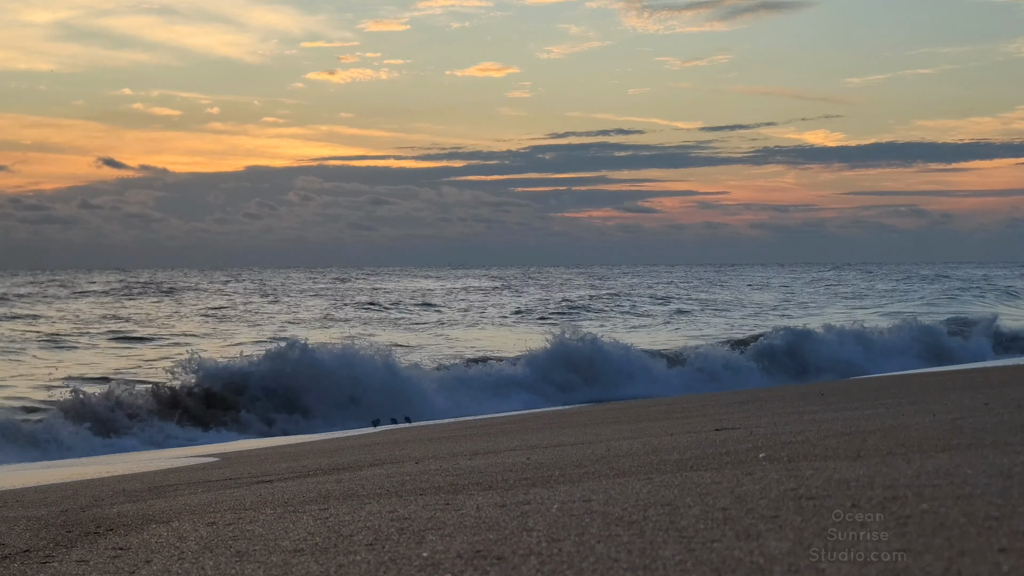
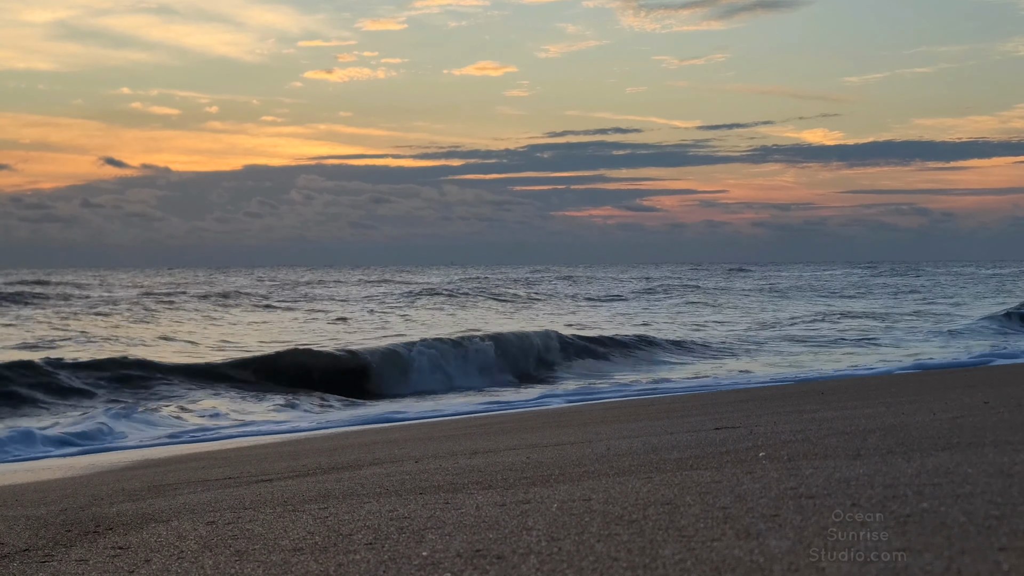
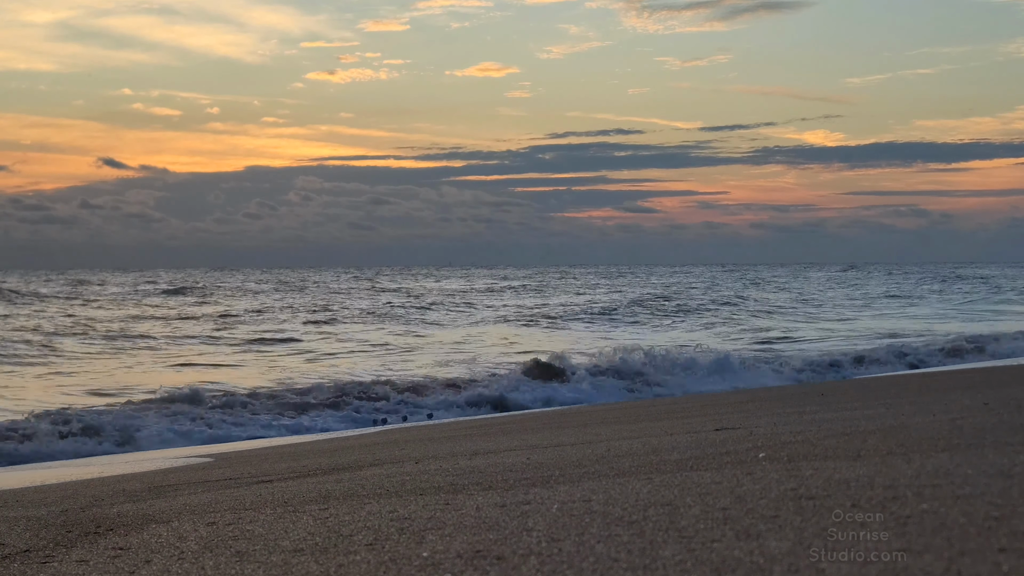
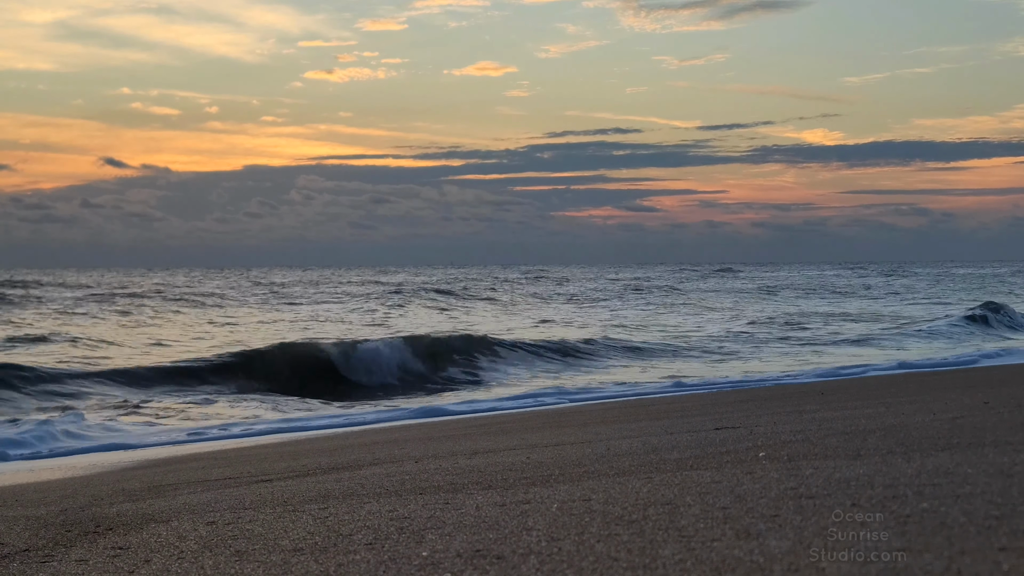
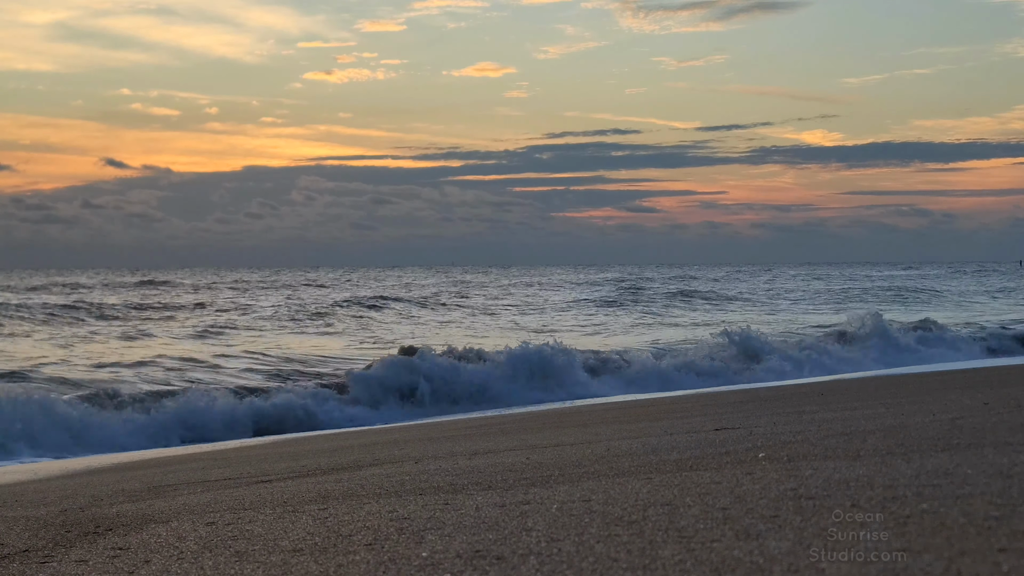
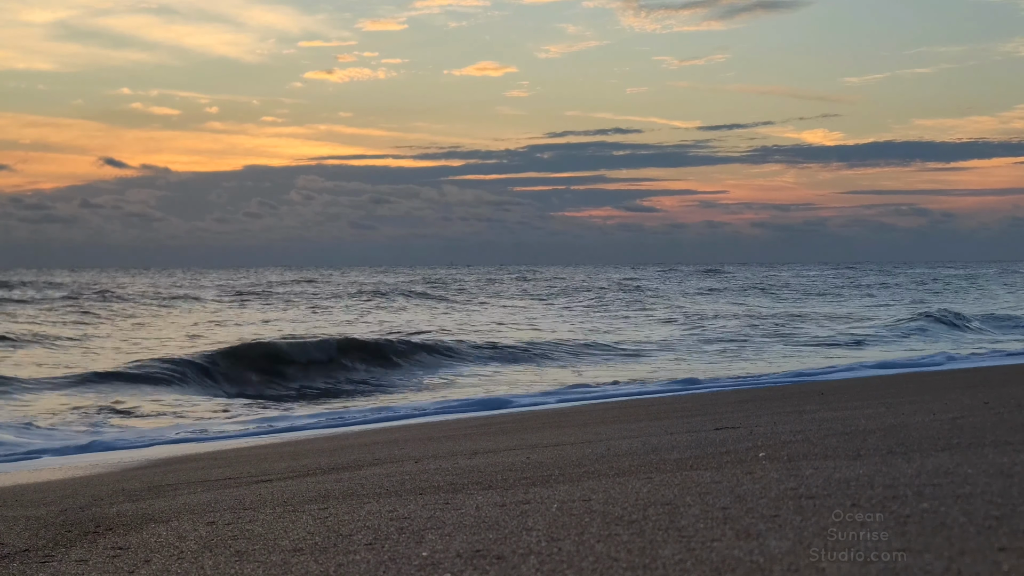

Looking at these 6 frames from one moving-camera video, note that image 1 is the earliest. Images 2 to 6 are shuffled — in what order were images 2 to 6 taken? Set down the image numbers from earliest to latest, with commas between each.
3, 6, 4, 2, 5
